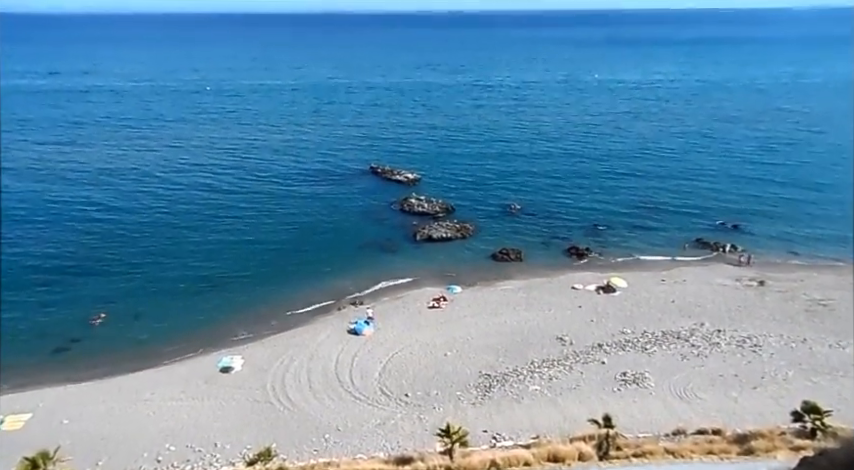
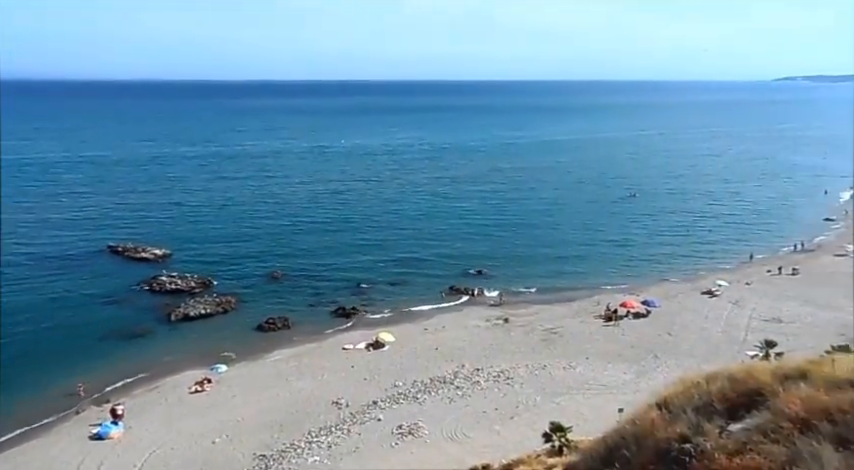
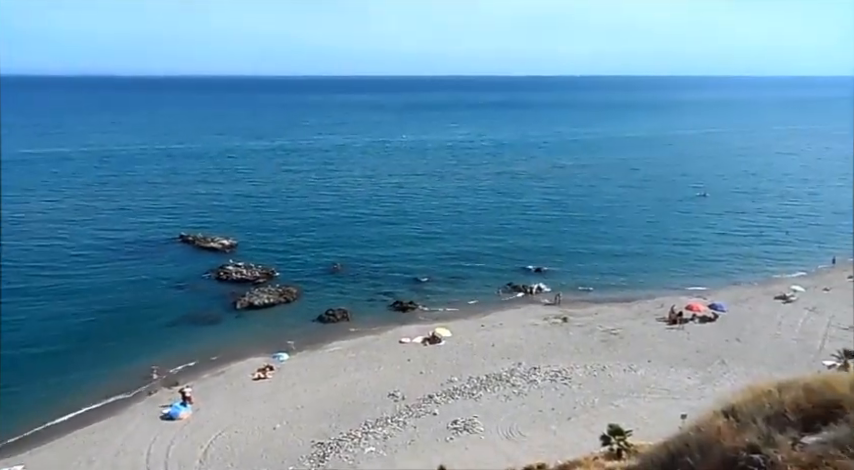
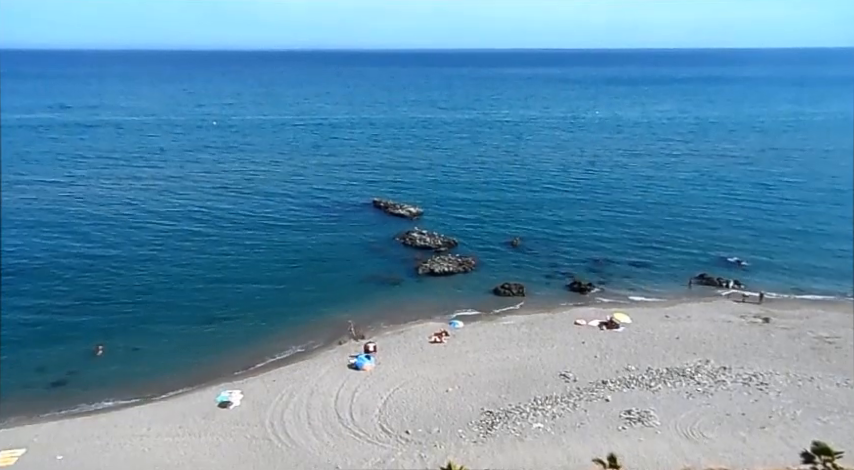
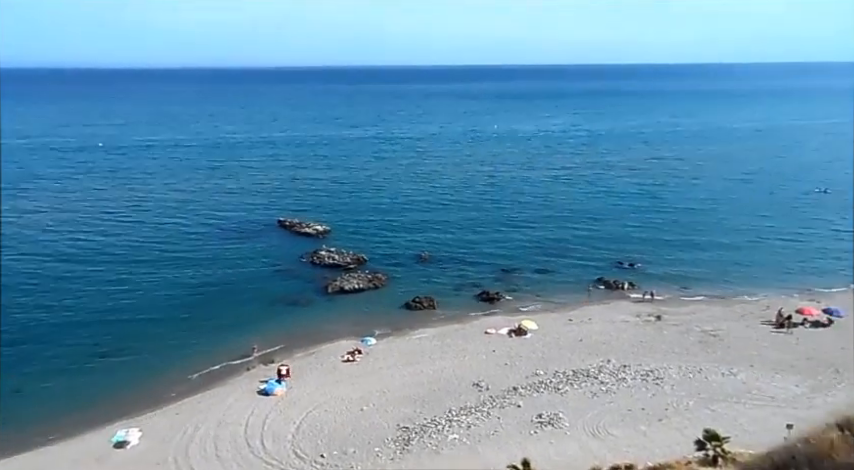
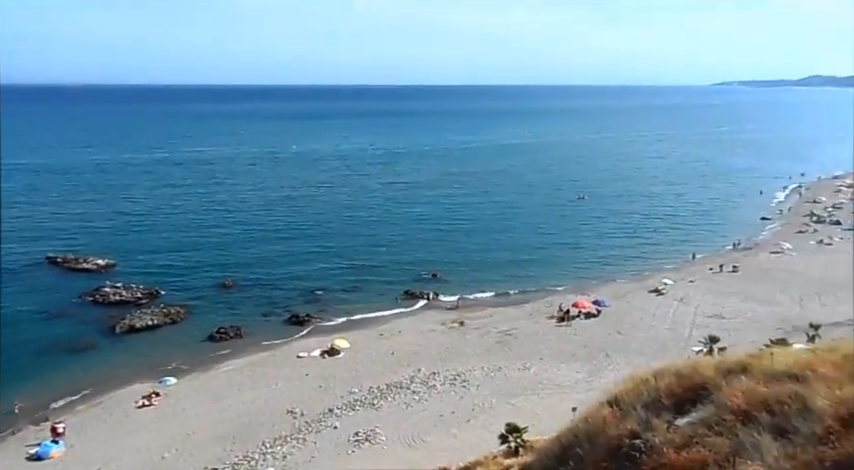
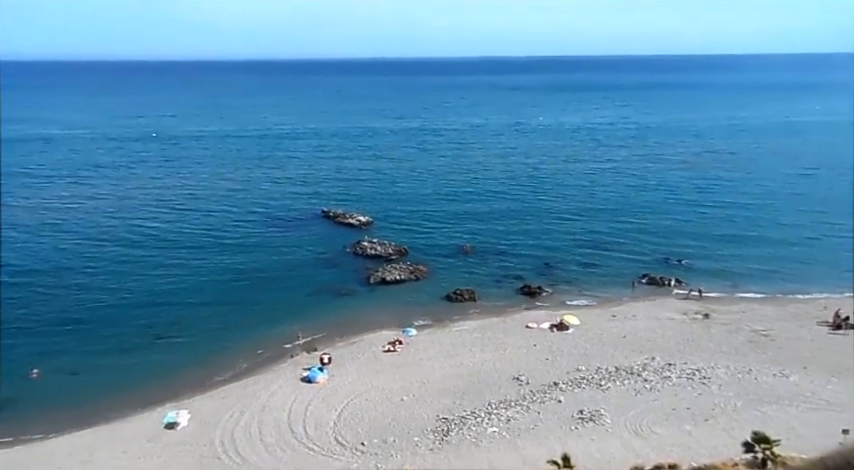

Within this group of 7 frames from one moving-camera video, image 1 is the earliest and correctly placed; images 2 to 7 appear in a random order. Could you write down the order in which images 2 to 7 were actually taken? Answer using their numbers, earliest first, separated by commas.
4, 7, 5, 3, 2, 6
